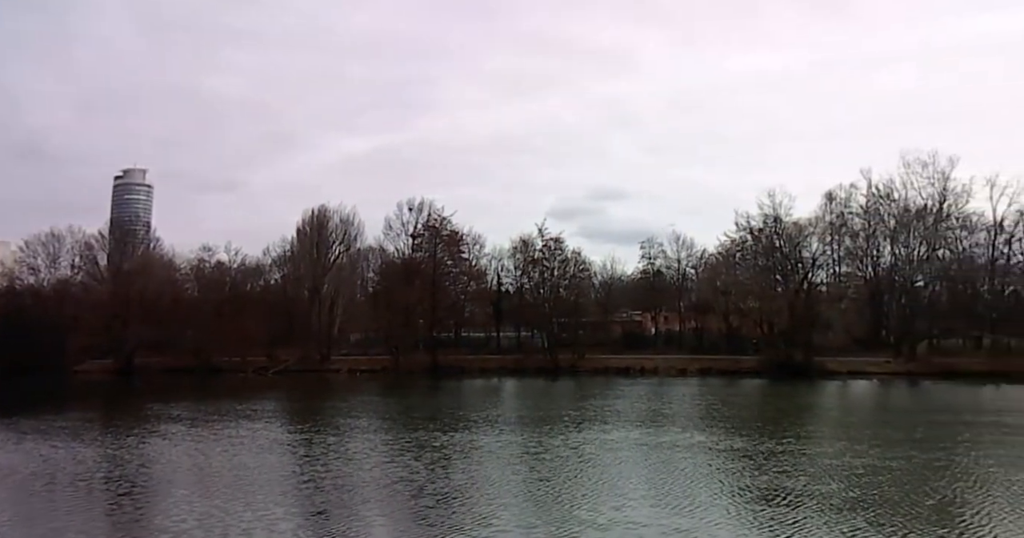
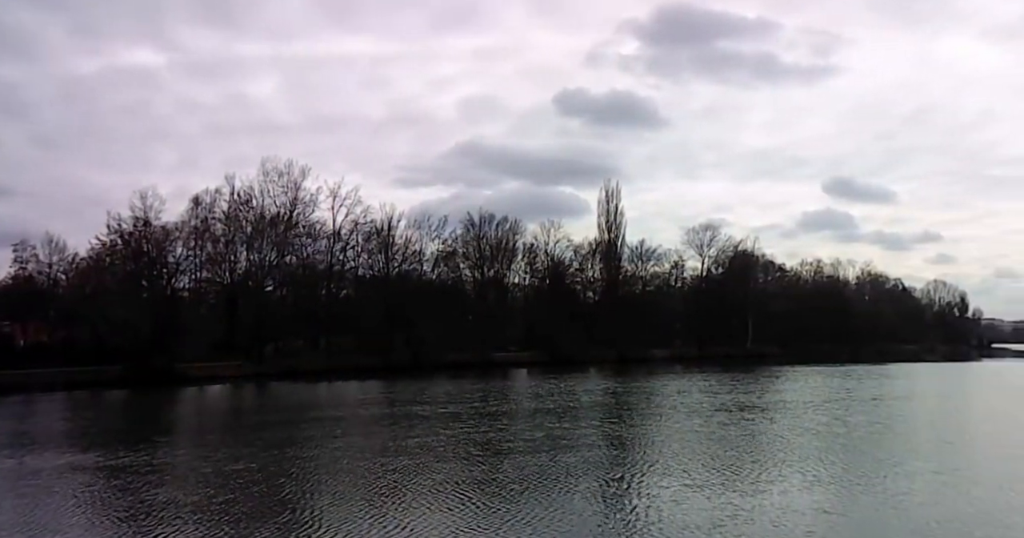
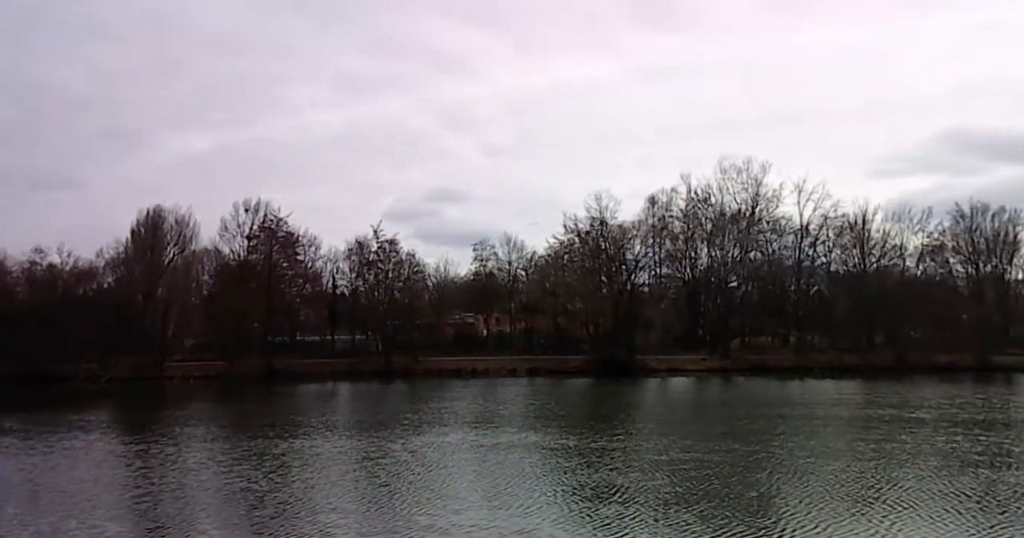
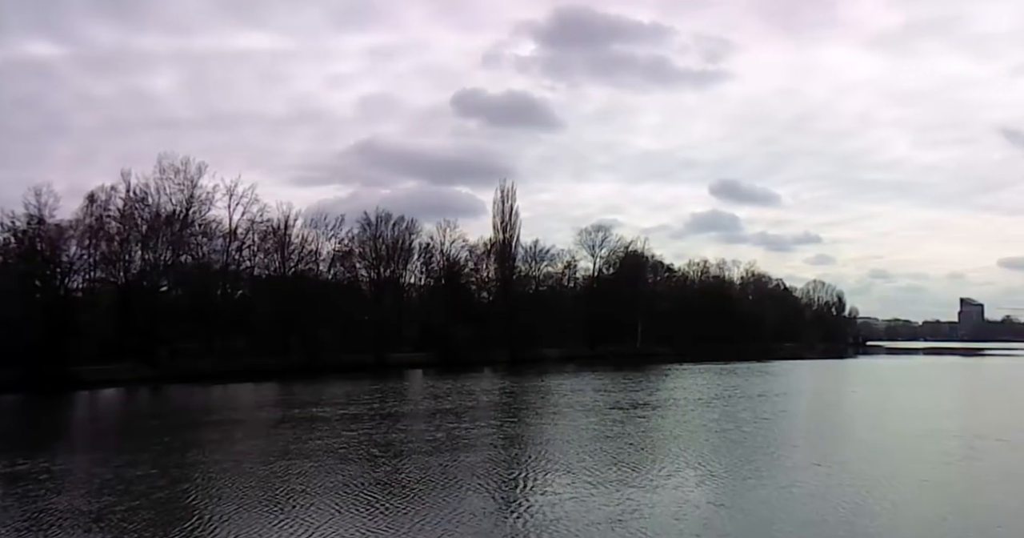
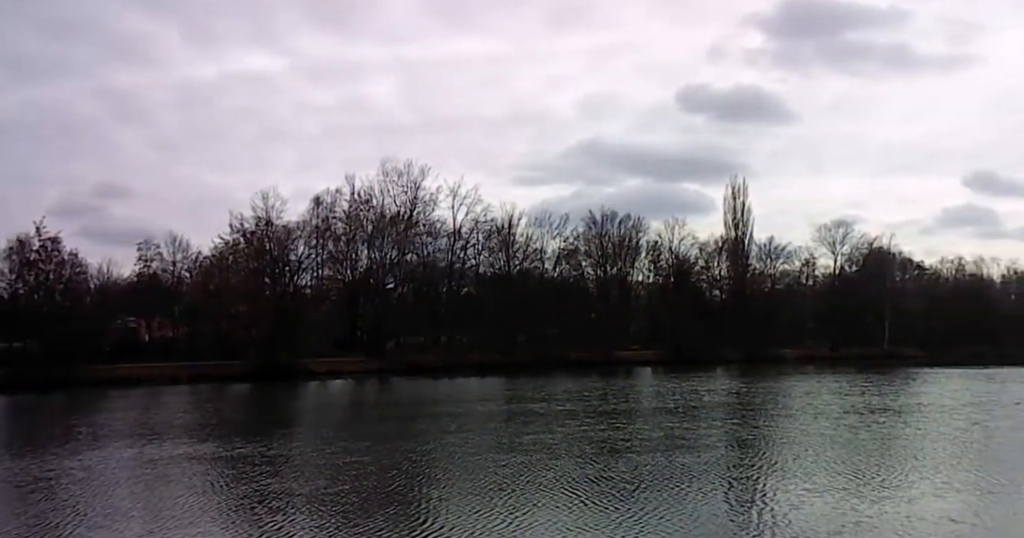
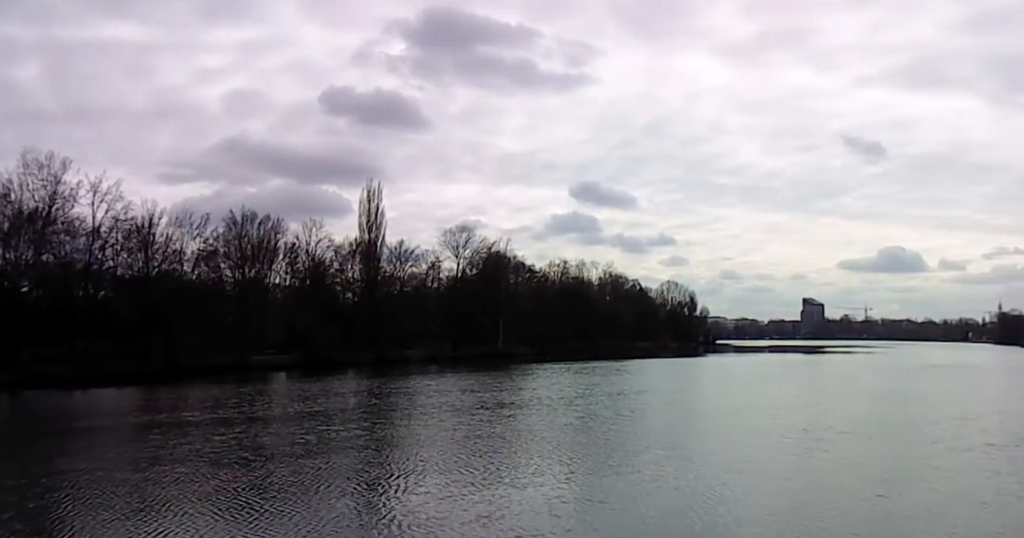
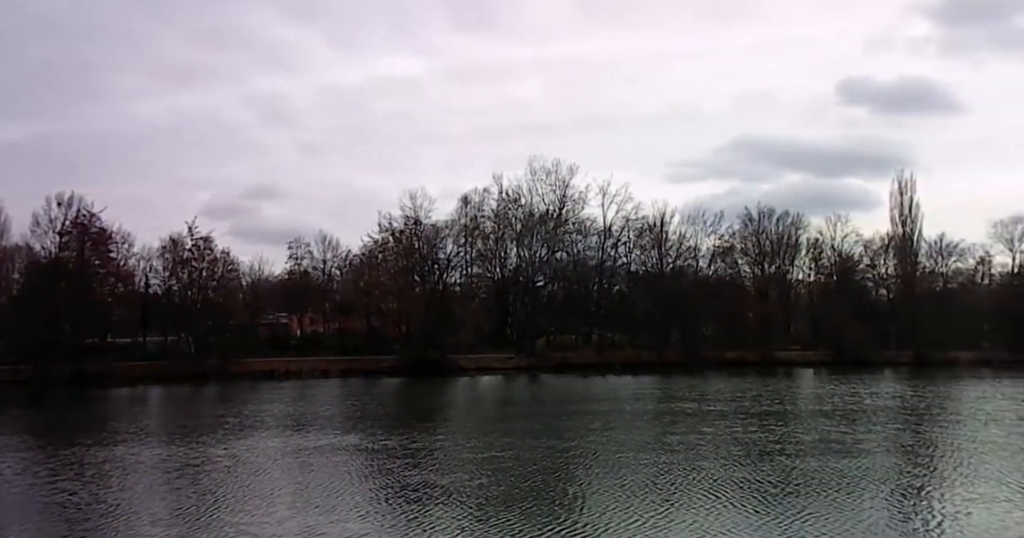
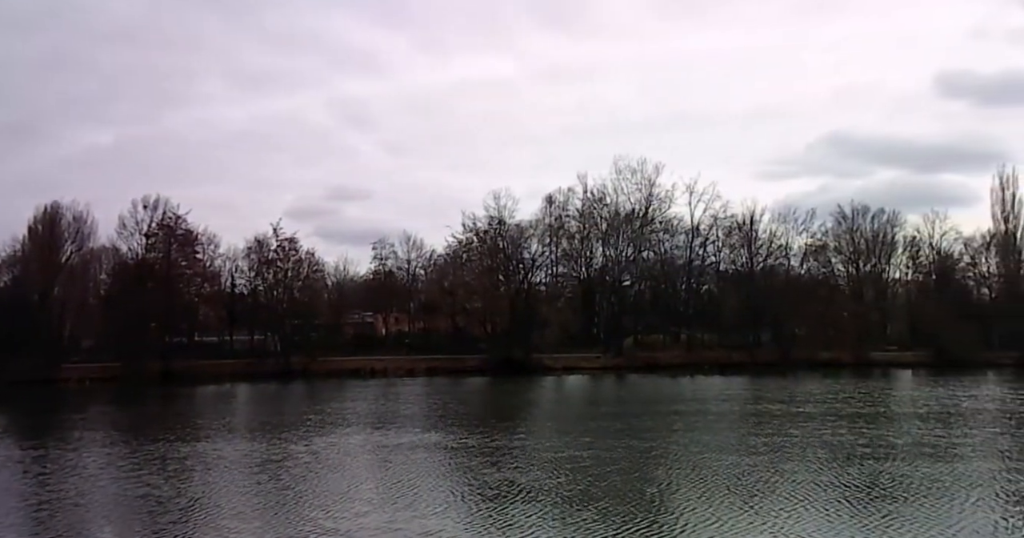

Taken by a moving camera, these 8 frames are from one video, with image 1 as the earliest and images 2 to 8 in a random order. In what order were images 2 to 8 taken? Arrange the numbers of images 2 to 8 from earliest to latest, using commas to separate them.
3, 8, 7, 5, 2, 4, 6
